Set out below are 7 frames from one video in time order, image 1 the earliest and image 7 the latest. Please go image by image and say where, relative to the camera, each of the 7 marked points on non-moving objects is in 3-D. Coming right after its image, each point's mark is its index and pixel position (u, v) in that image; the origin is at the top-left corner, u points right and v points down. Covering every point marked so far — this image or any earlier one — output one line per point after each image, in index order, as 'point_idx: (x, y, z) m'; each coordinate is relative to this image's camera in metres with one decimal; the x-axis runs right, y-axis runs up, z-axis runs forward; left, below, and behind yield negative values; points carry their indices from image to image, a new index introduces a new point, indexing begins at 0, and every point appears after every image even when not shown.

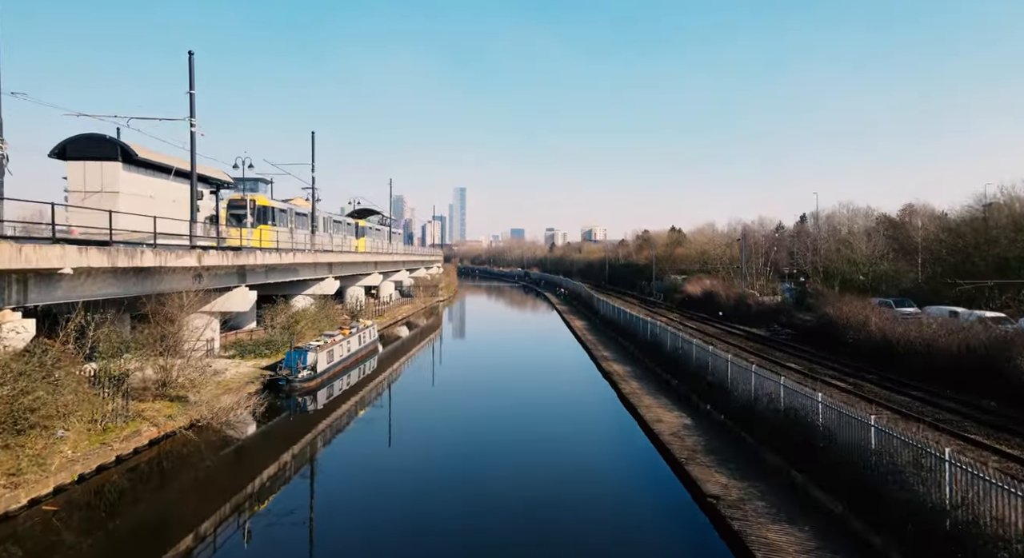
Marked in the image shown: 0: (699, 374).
0: (+4.5, -2.3, +14.8) m
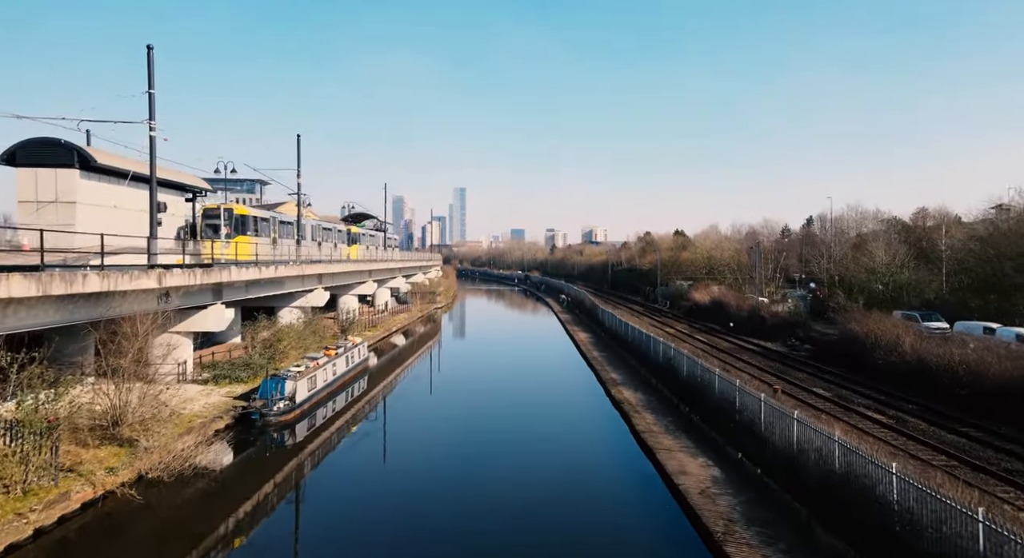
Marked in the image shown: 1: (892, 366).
0: (+4.5, -2.8, +13.1) m
1: (+11.7, -2.7, +19.1) m
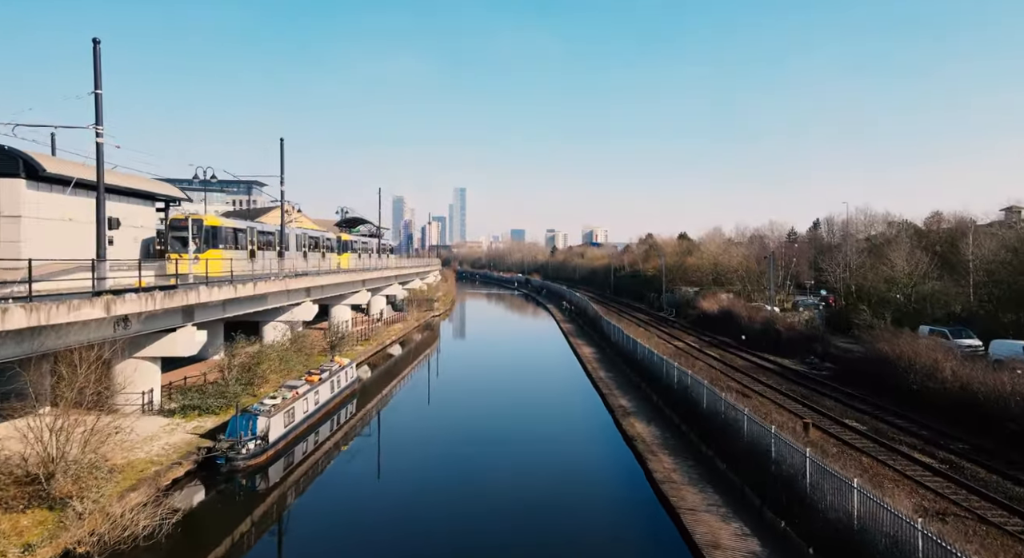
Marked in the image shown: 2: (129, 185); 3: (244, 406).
0: (+4.5, -3.3, +11.3) m
1: (+11.7, -3.2, +17.4) m
2: (-11.9, +2.9, +18.9) m
3: (-7.2, -3.4, +16.6) m
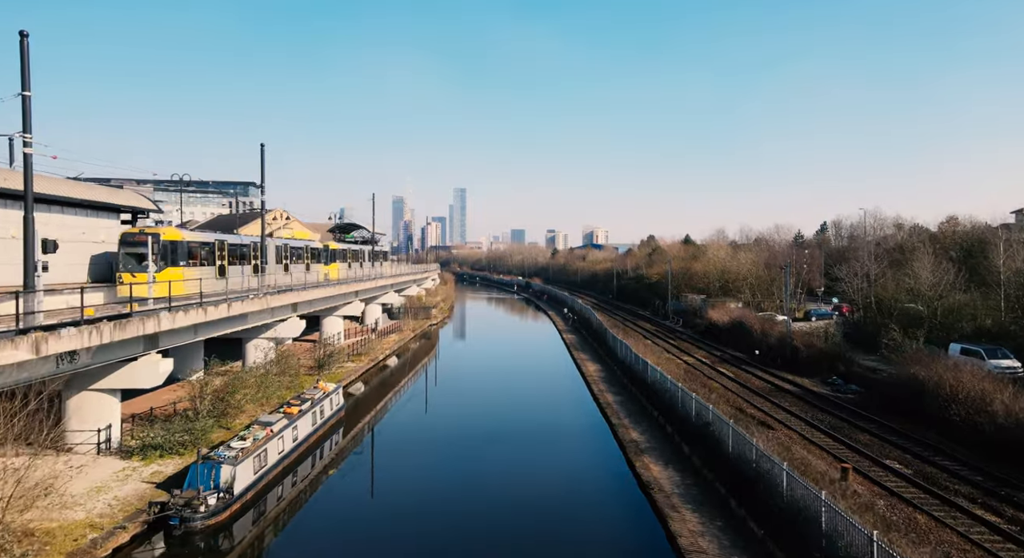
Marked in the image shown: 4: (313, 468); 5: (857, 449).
0: (+4.5, -3.9, +9.5) m
1: (+11.7, -3.8, +15.6) m
2: (-11.9, +2.3, +17.2) m
3: (-7.2, -4.0, +14.9) m
4: (-5.2, -5.0, +16.5) m
5: (+8.5, -4.2, +15.4) m
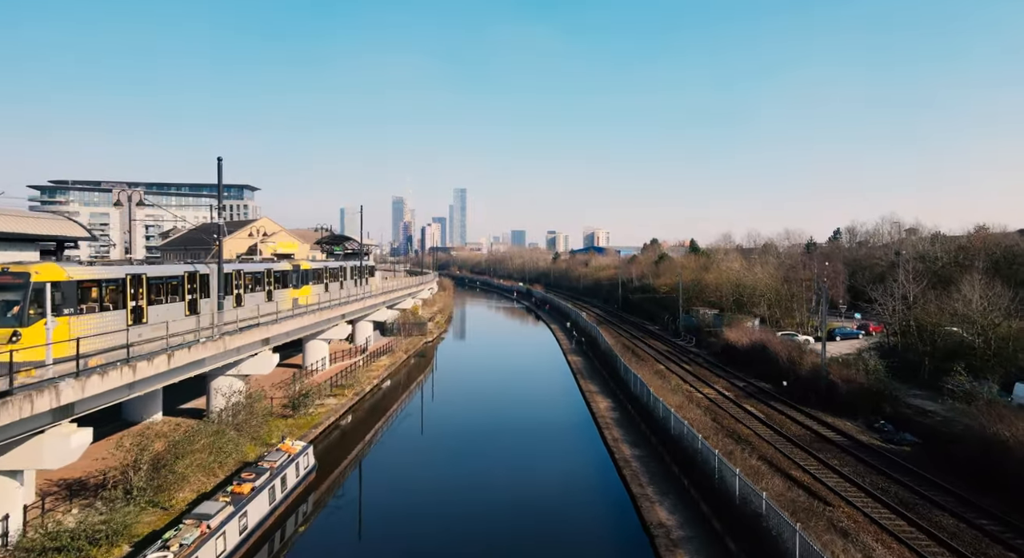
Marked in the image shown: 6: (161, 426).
0: (+4.5, -4.9, +6.5) m
1: (+11.8, -4.8, +12.6) m
2: (-11.8, +1.3, +14.1) m
3: (-7.2, -5.0, +11.8) m
4: (-5.2, -6.0, +13.4) m
5: (+8.5, -5.2, +12.3) m
6: (-9.8, -4.1, +17.2) m
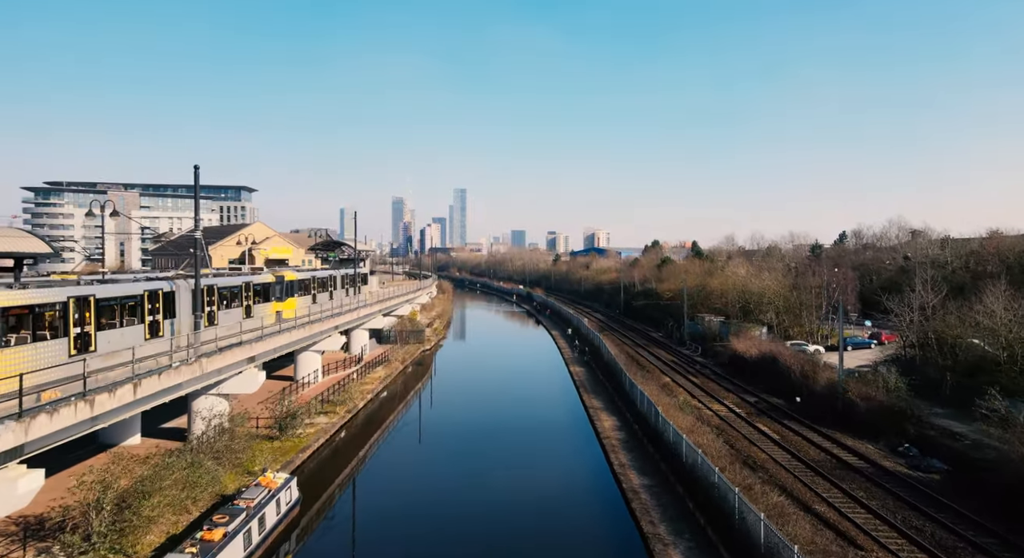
0: (+4.5, -5.3, +5.2) m
1: (+11.8, -5.2, +11.3) m
2: (-11.8, +0.8, +12.8) m
3: (-7.2, -5.5, +10.6) m
4: (-5.2, -6.5, +12.1) m
5: (+8.5, -5.7, +11.0) m
6: (-9.8, -4.6, +16.0) m
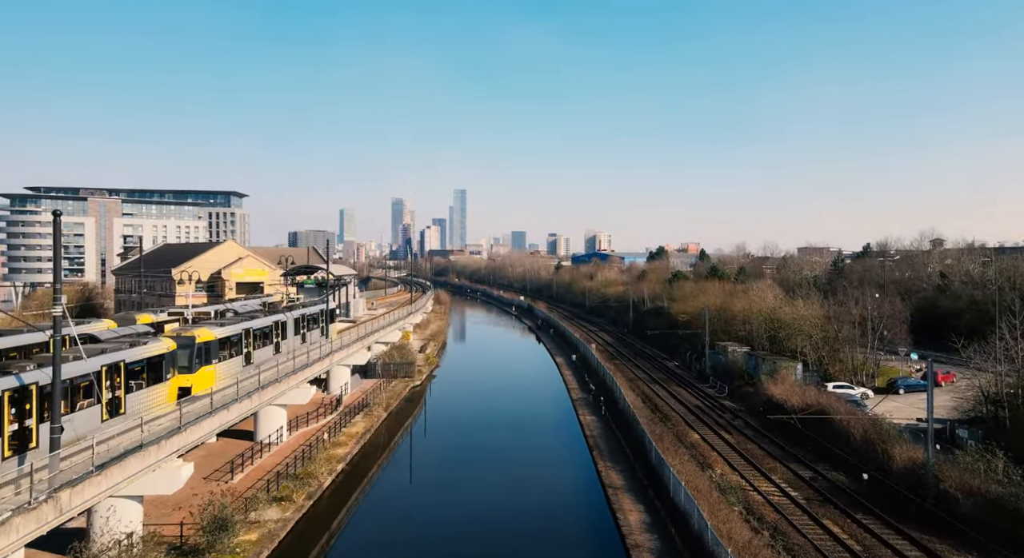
0: (+4.5, -7.0, +0.3) m
1: (+11.8, -6.9, +6.3) m
2: (-11.8, -0.9, +7.9) m
3: (-7.2, -7.2, +5.6) m
4: (-5.2, -8.2, +7.2) m
5: (+8.5, -7.3, +6.1) m
6: (-9.8, -6.3, +11.0) m
